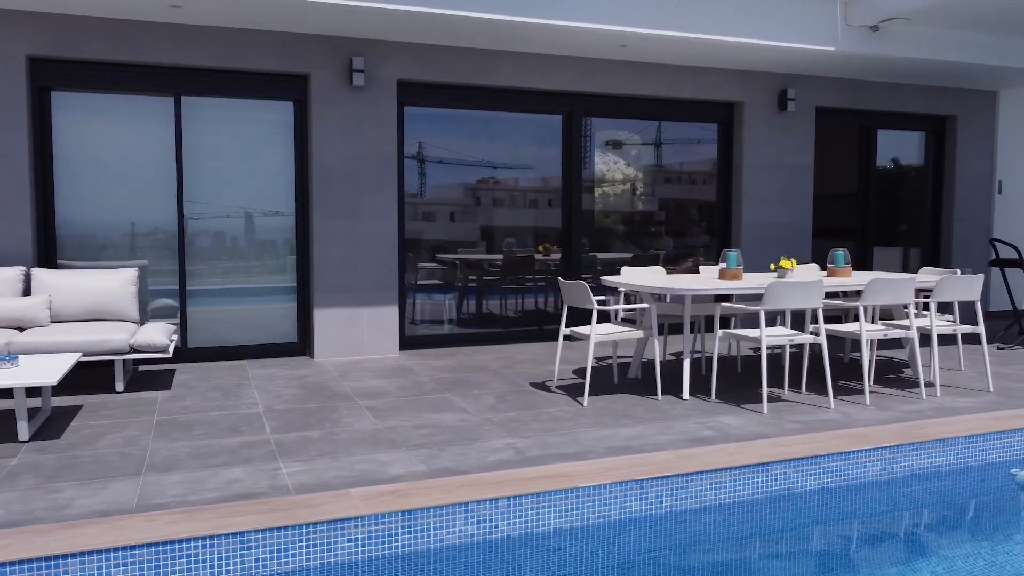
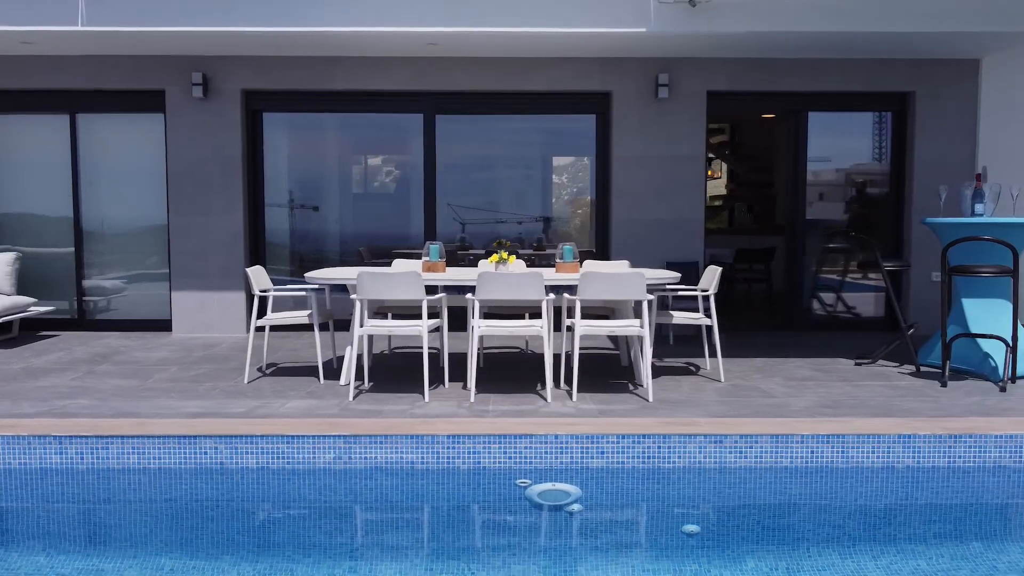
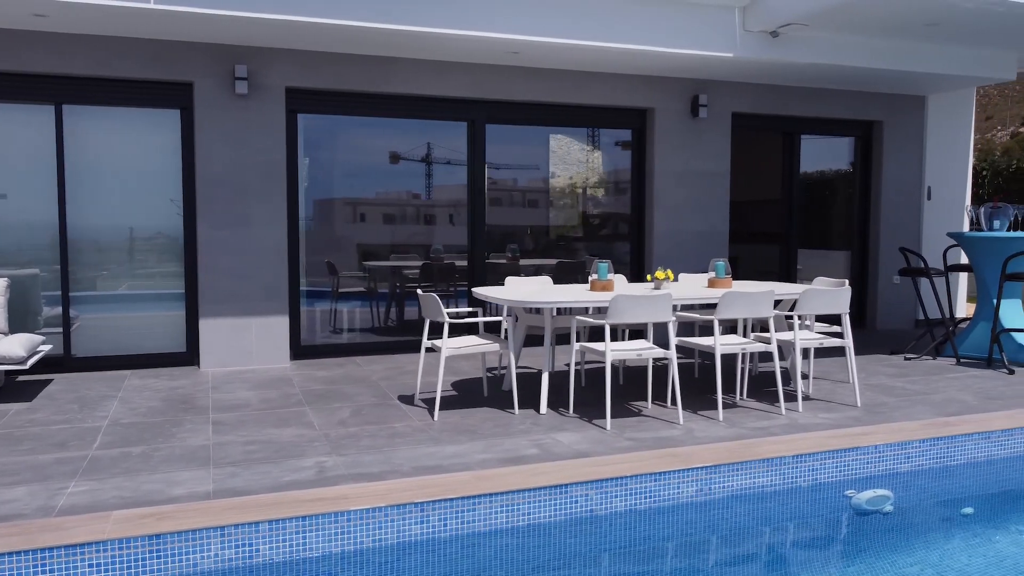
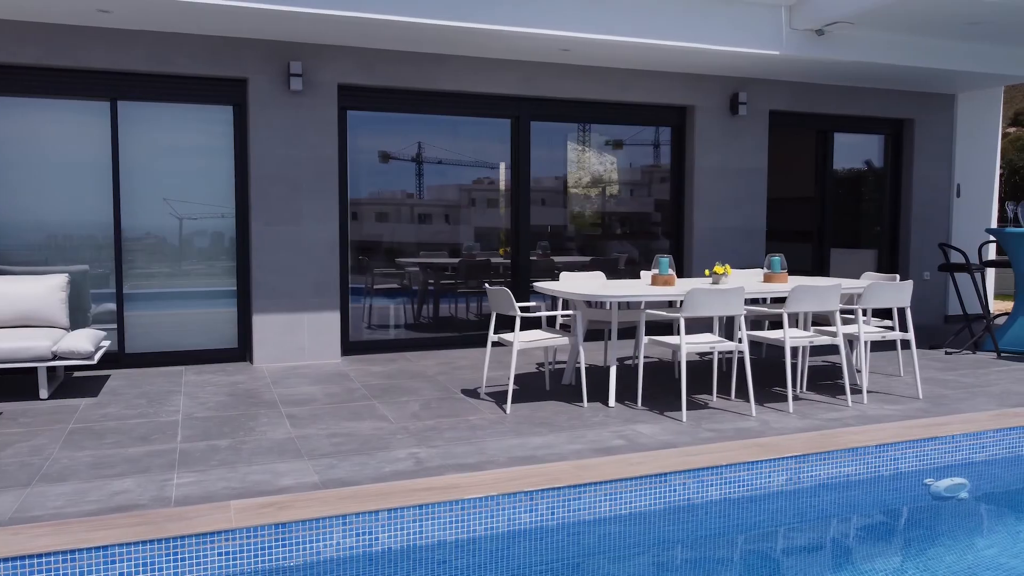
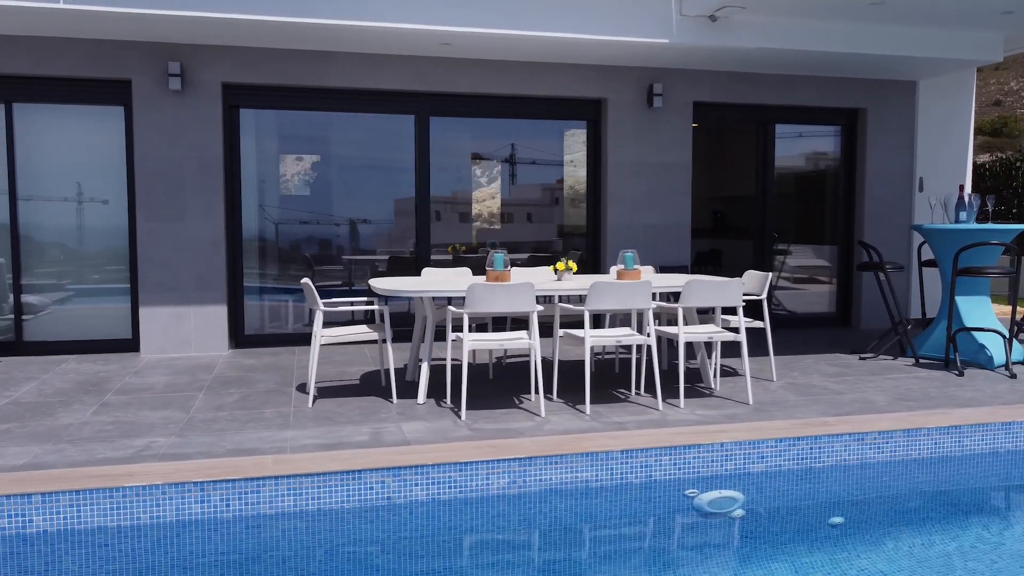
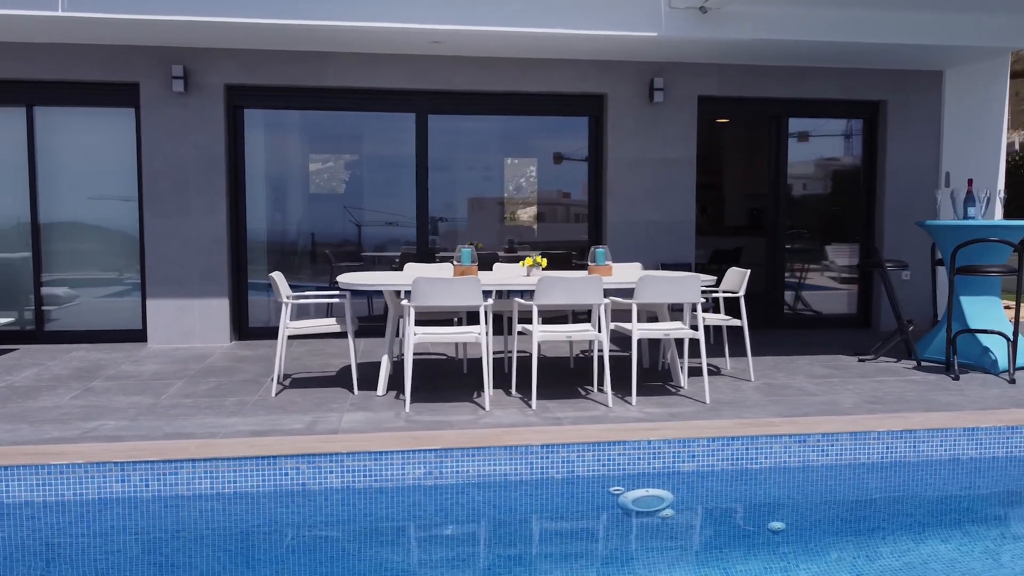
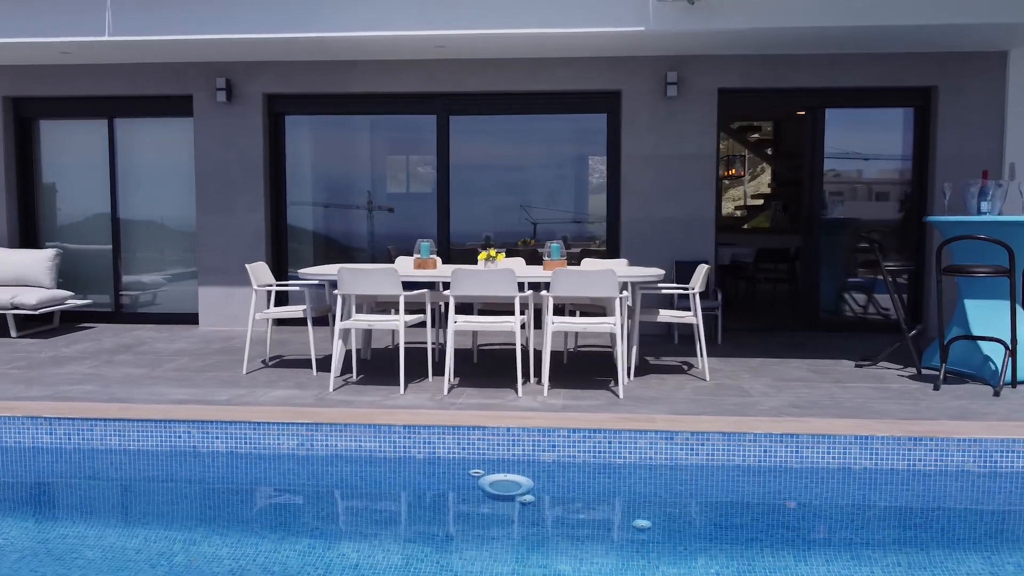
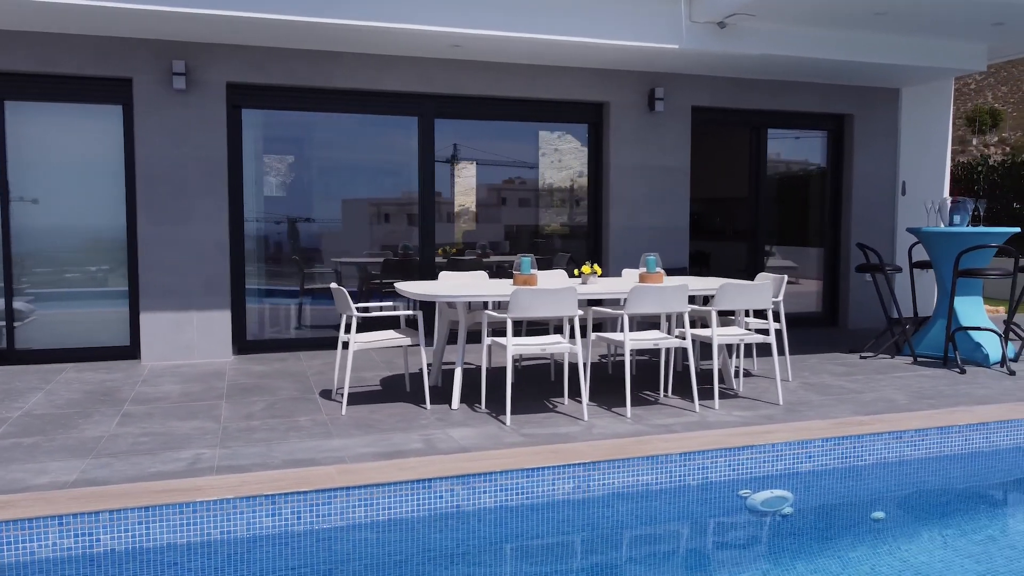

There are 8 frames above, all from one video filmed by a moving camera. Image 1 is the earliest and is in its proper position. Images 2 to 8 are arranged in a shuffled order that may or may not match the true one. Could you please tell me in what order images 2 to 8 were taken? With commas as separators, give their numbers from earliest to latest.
4, 3, 8, 5, 6, 2, 7
